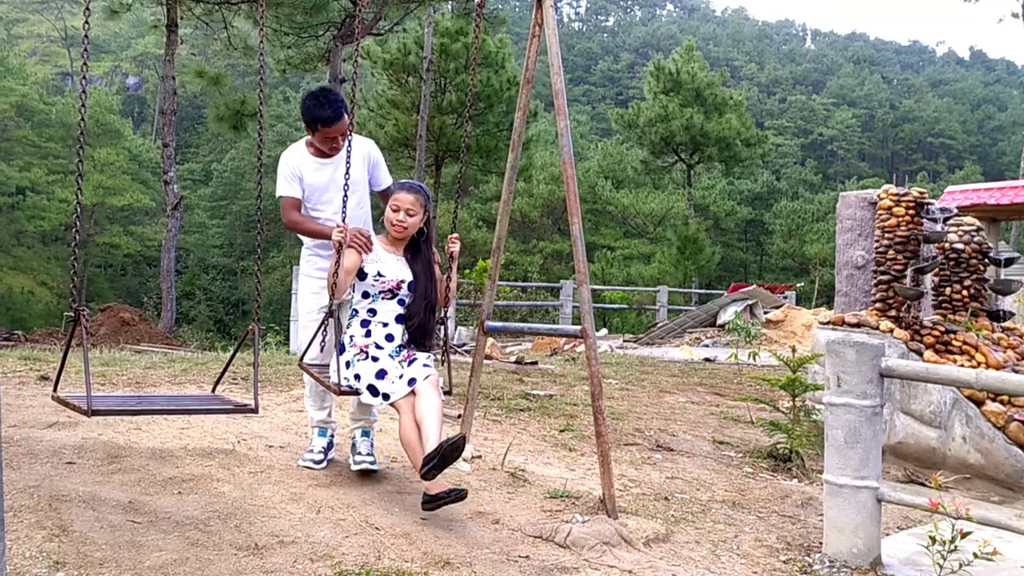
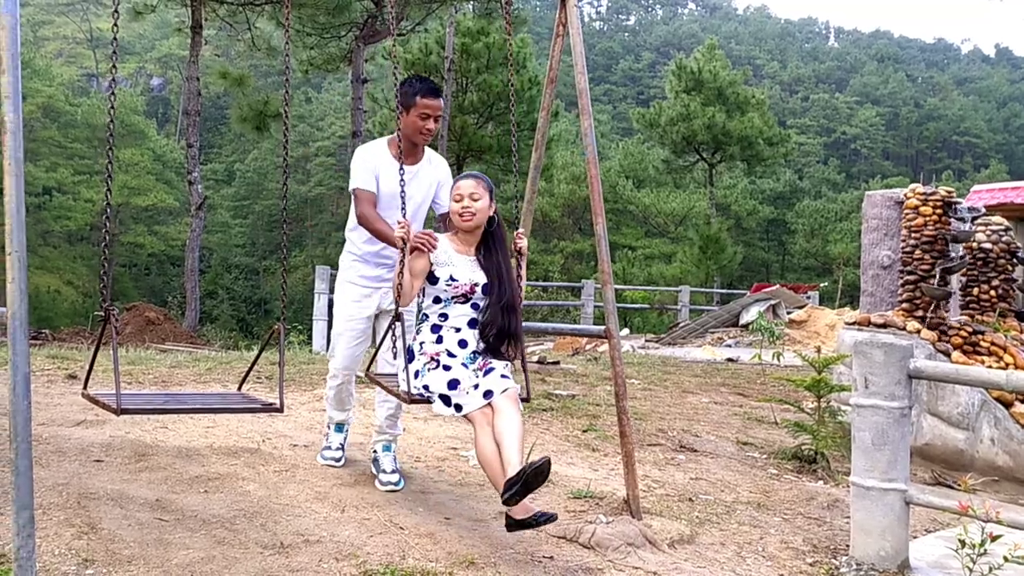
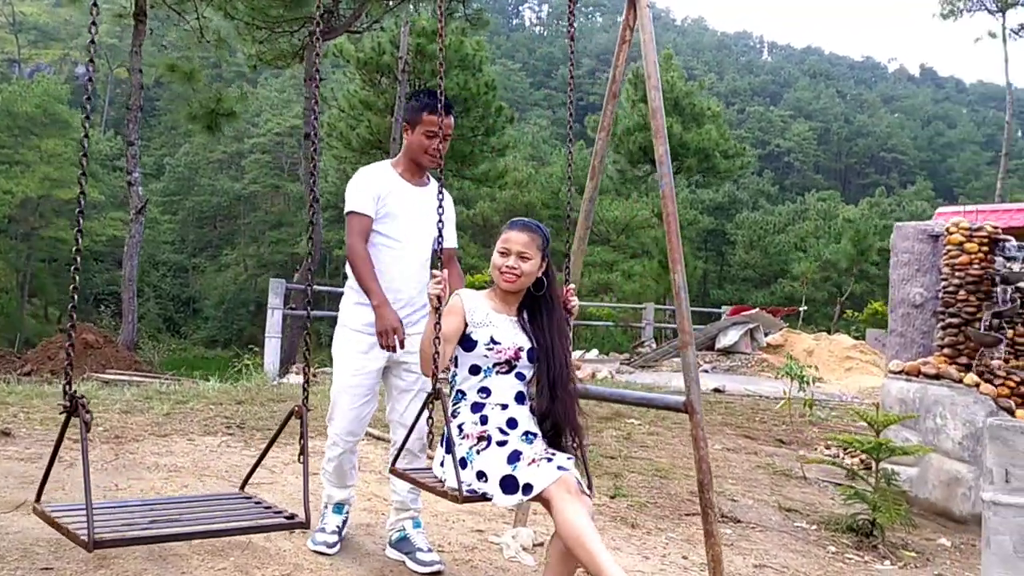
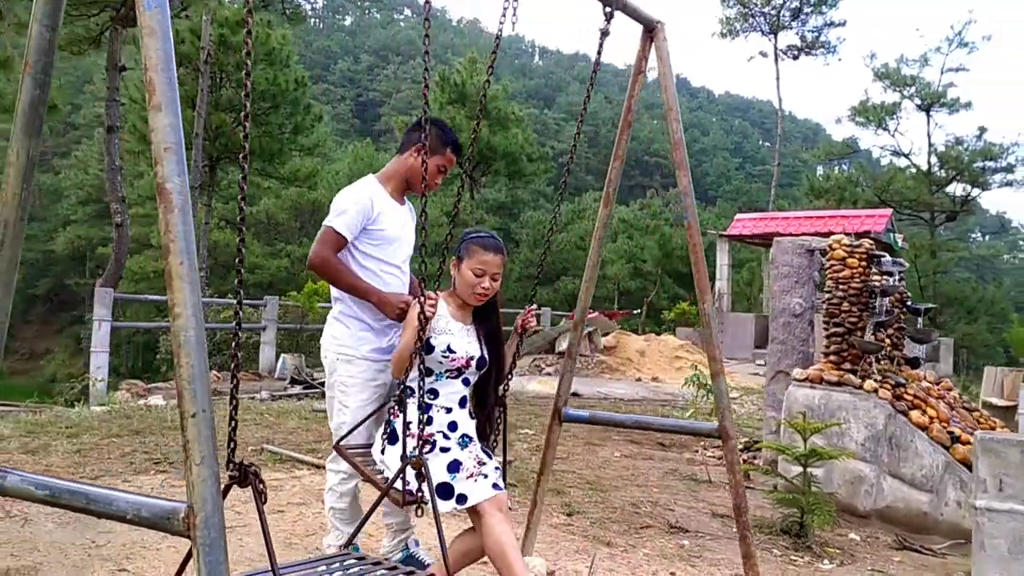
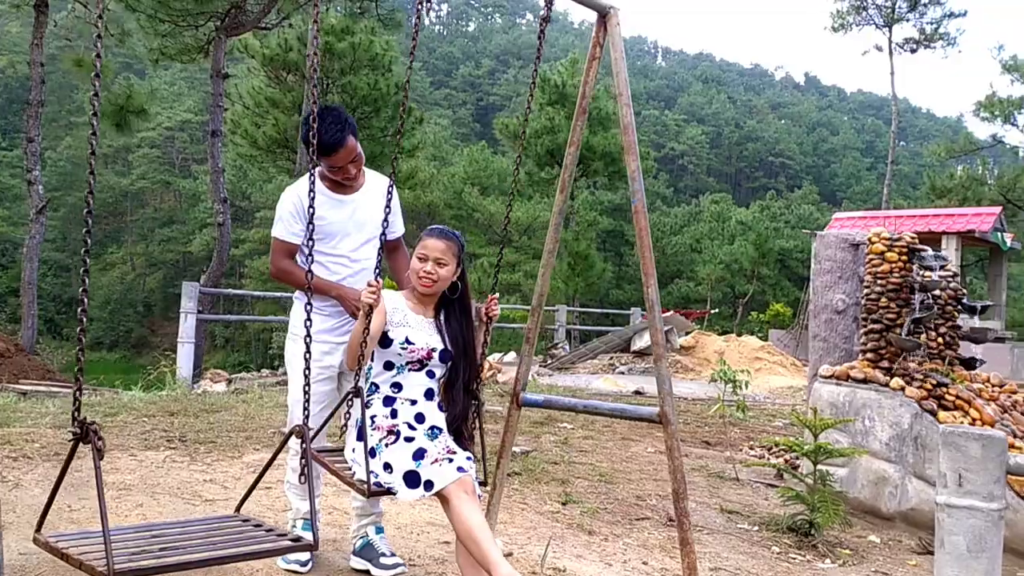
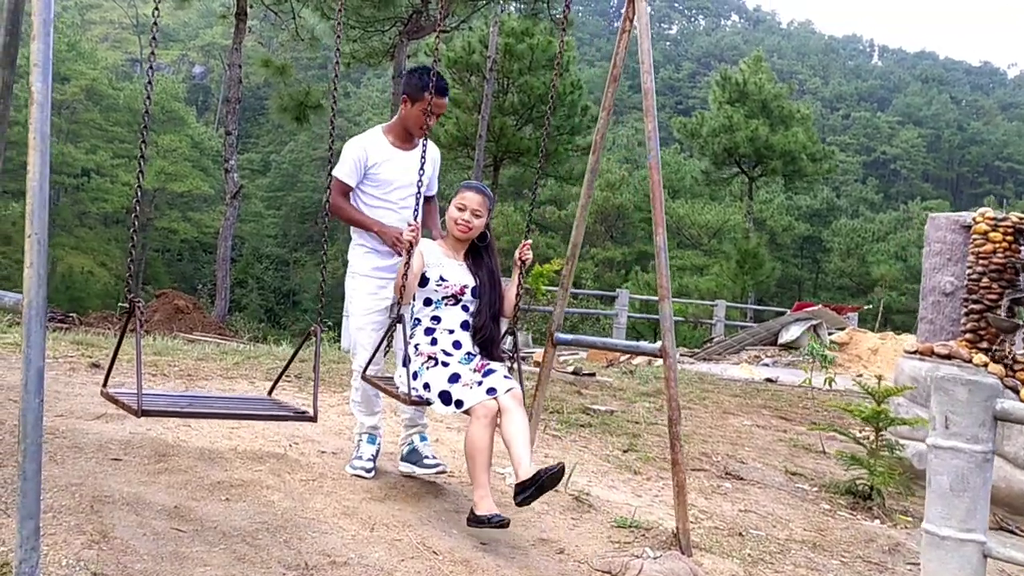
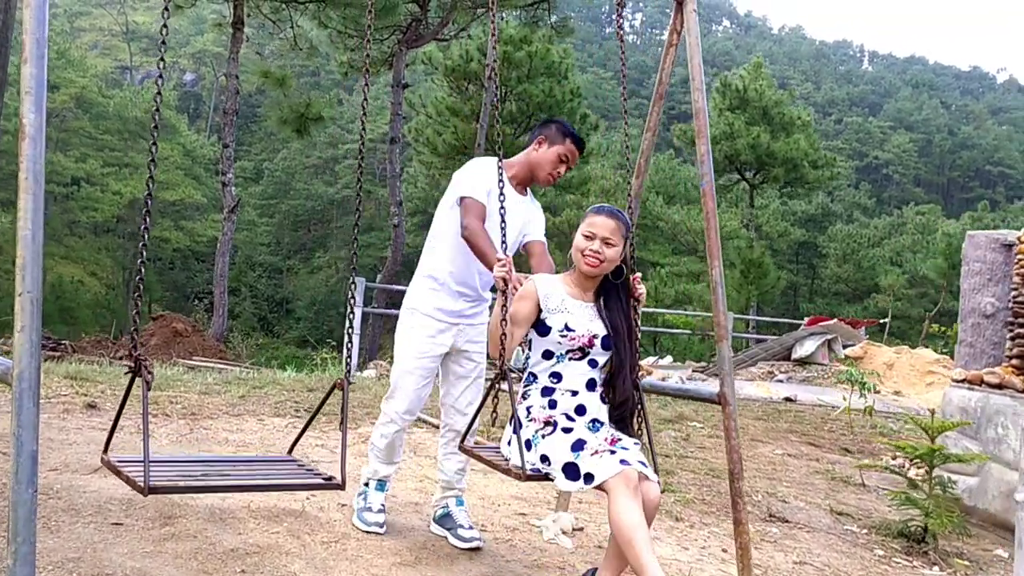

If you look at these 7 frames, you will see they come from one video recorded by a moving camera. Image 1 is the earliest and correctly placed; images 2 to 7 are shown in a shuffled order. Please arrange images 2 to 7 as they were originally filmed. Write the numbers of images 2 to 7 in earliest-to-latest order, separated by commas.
2, 6, 7, 3, 5, 4
